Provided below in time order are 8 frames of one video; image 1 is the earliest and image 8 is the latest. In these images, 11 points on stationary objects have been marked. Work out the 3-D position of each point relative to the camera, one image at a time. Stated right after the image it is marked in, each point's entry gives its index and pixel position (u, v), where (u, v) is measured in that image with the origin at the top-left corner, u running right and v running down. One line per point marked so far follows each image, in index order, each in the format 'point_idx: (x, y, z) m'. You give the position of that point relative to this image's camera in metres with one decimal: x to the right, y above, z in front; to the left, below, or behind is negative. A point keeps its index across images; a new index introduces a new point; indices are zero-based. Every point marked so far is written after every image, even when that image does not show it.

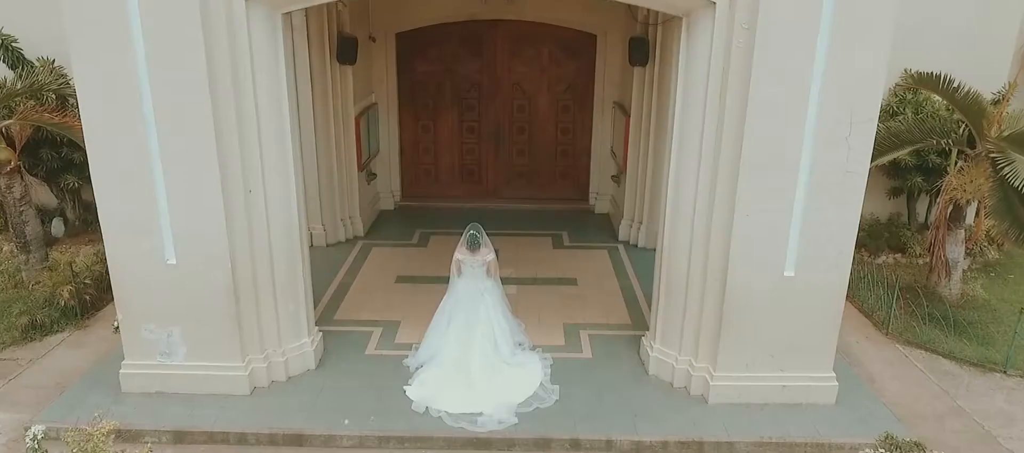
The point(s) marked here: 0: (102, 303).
0: (-4.3, -0.8, +7.4) m
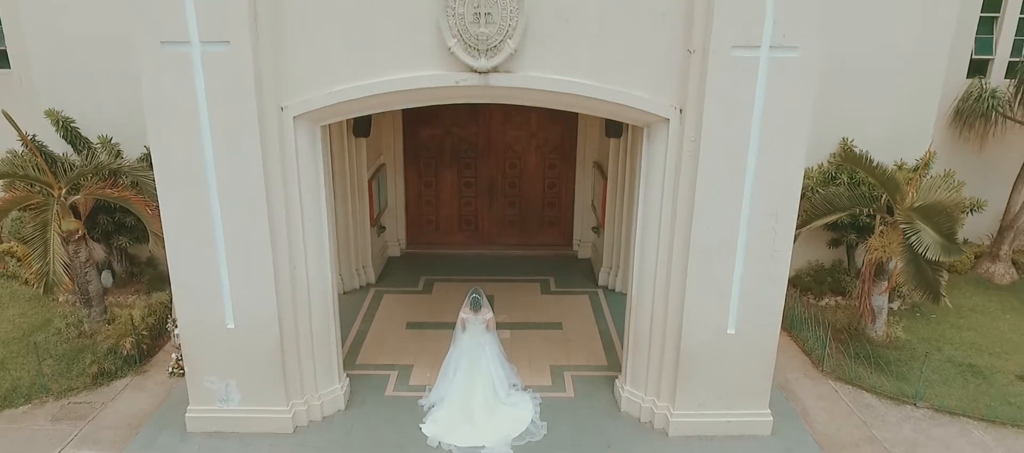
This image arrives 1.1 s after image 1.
0: (-4.4, -1.5, +8.6) m
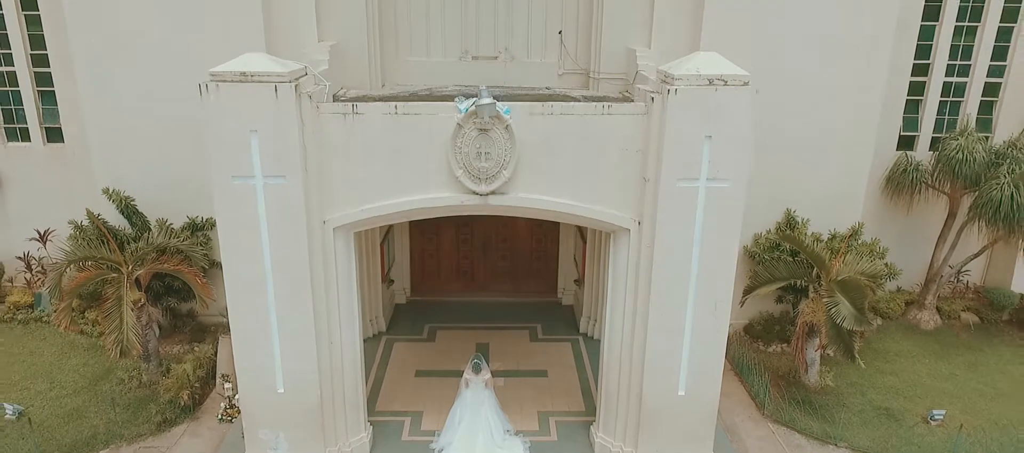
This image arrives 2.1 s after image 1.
0: (-4.5, -2.5, +10.2) m
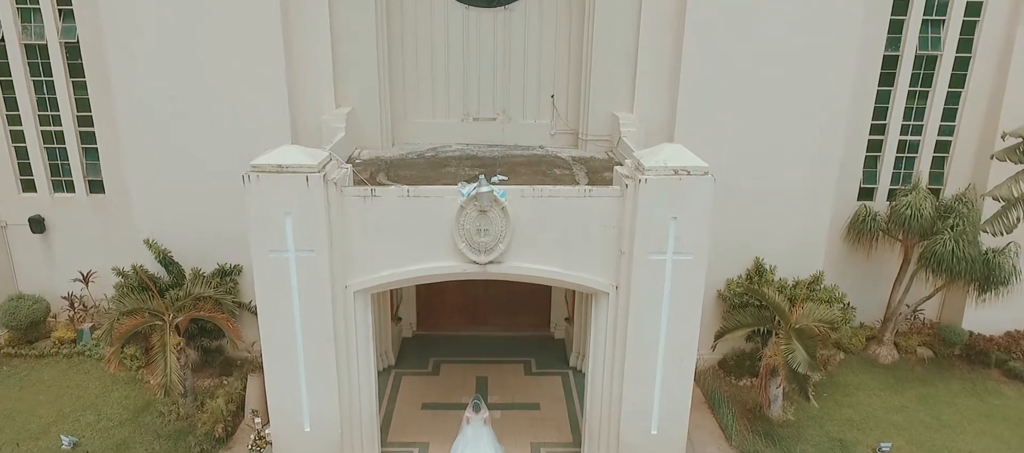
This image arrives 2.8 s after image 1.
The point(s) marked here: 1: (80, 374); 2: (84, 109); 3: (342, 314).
0: (-4.5, -3.3, +11.5) m
1: (-8.0, -2.7, +13.1) m
2: (-8.1, +2.2, +13.4) m
3: (-2.2, -1.1, +9.2) m
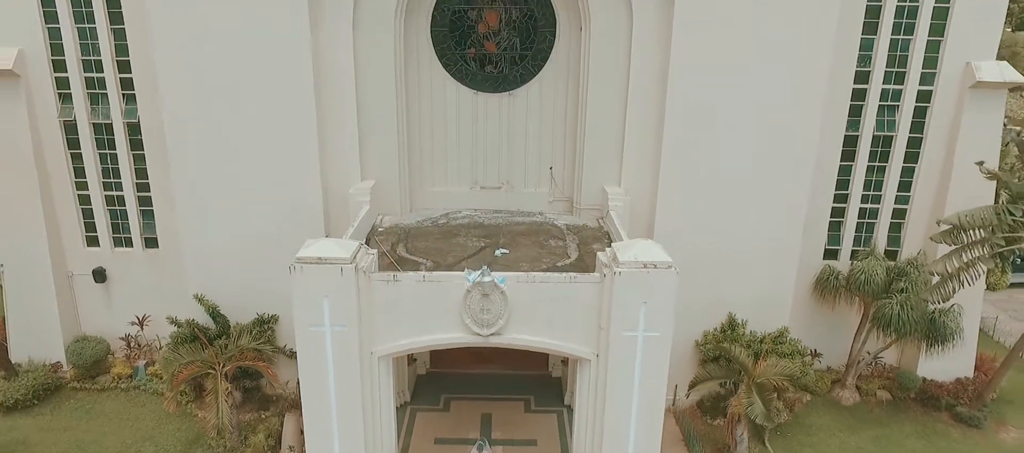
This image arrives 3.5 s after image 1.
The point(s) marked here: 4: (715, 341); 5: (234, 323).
0: (-4.5, -4.5, +13.4) m
1: (-8.0, -3.9, +15.1) m
2: (-8.0, +1.1, +15.3) m
3: (-2.3, -2.3, +11.0) m
4: (+4.1, -2.3, +14.1) m
5: (-5.8, -2.0, +14.5) m
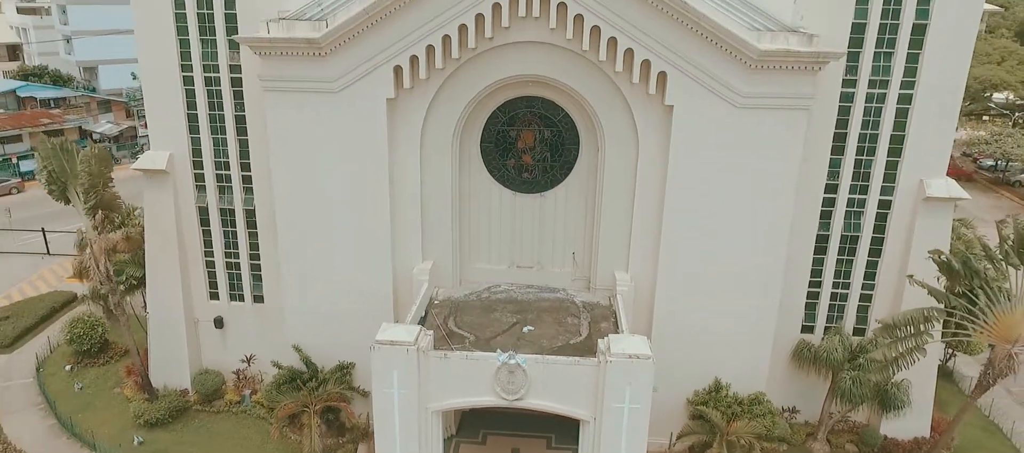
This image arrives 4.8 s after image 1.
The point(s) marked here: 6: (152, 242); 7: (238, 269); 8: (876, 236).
0: (-4.0, -6.3, +17.5) m
1: (-7.3, -5.5, +19.4) m
2: (-7.2, -0.6, +19.6) m
3: (-1.9, -4.2, +14.8) m
4: (+4.7, -4.3, +17.4) m
5: (-5.1, -3.7, +18.6) m
6: (-9.9, -0.4, +19.4) m
7: (-7.7, -1.2, +19.8) m
8: (+9.1, -0.2, +17.6) m
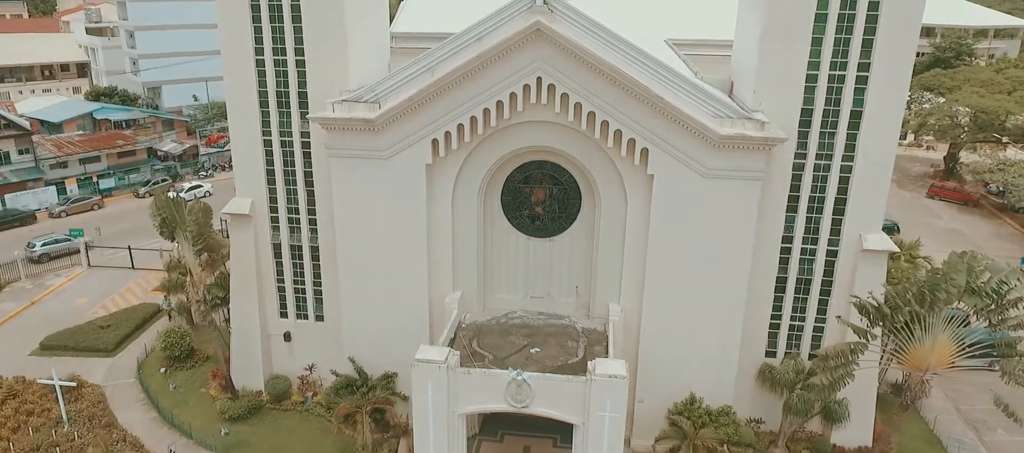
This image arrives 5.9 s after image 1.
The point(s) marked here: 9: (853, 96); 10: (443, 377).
0: (-3.7, -7.5, +21.8) m
1: (-6.9, -6.7, +23.9) m
2: (-6.7, -1.7, +24.1) m
3: (-1.6, -5.4, +19.1) m
4: (+5.0, -5.6, +21.4) m
5: (-4.7, -4.9, +23.0) m
6: (-9.4, -1.5, +24.0) m
7: (-7.2, -2.3, +24.4) m
8: (+9.5, -1.6, +21.3) m
9: (+9.5, +3.7, +19.7) m
10: (-1.8, -4.0, +18.5) m
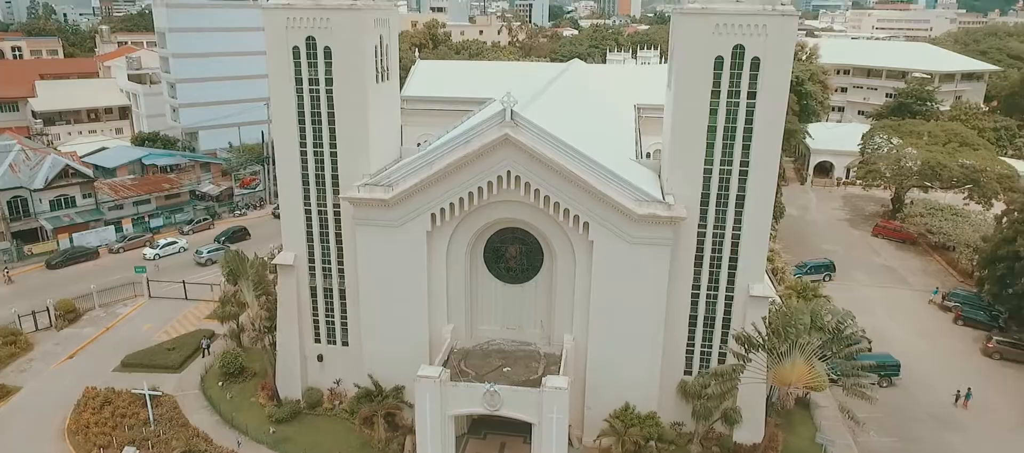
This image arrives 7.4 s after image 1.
0: (-4.6, -9.5, +29.0) m
1: (-7.7, -8.8, +31.1) m
2: (-7.5, -3.8, +31.5) m
3: (-2.6, -7.3, +26.3) m
4: (+4.1, -7.6, +28.5) m
5: (-5.5, -6.9, +30.3) m
6: (-10.3, -3.6, +31.5) m
7: (-8.1, -4.4, +31.7) m
8: (+8.6, -3.7, +28.5) m
9: (+8.7, +1.7, +27.0) m
10: (-2.7, -6.0, +25.8) m
